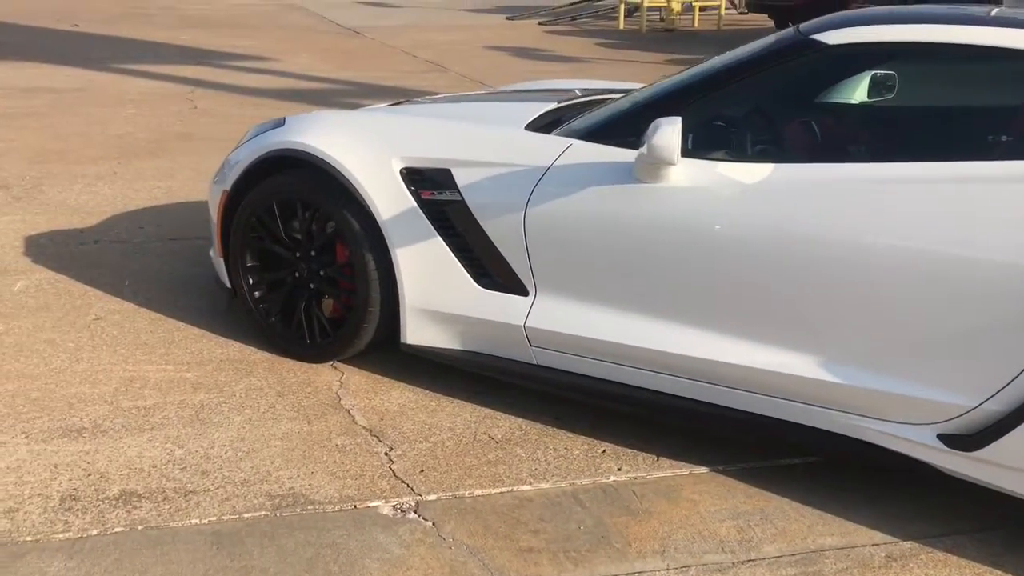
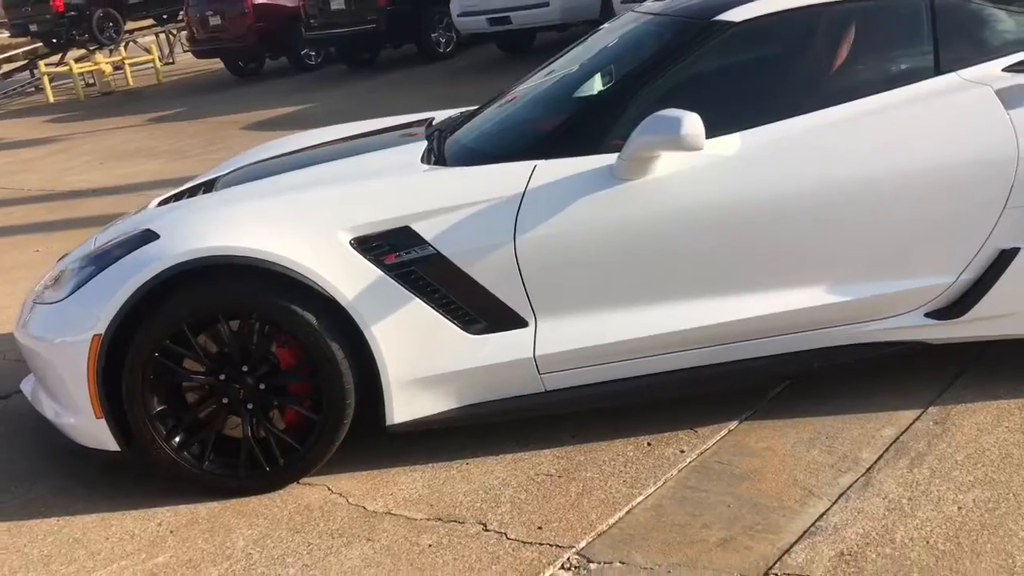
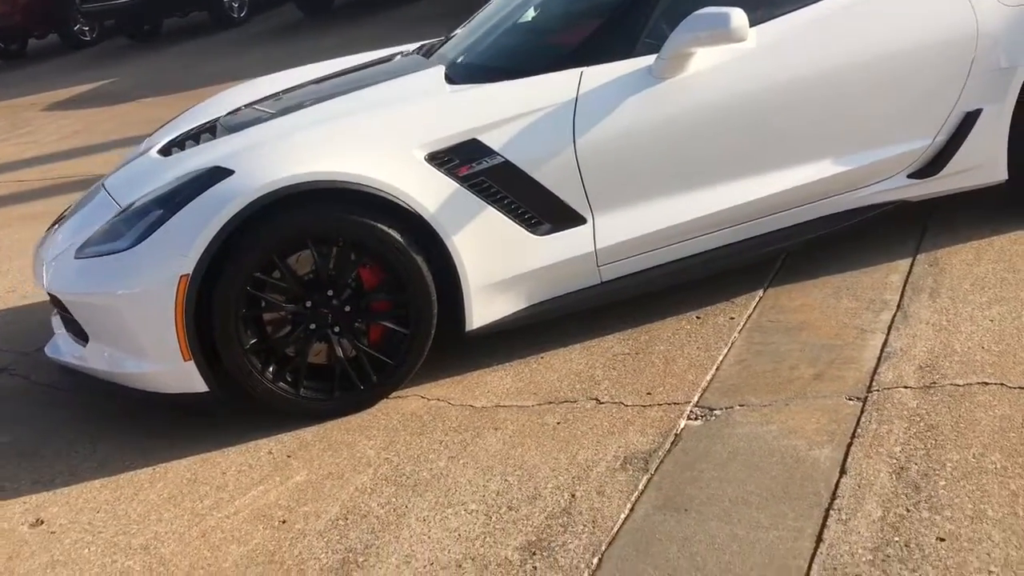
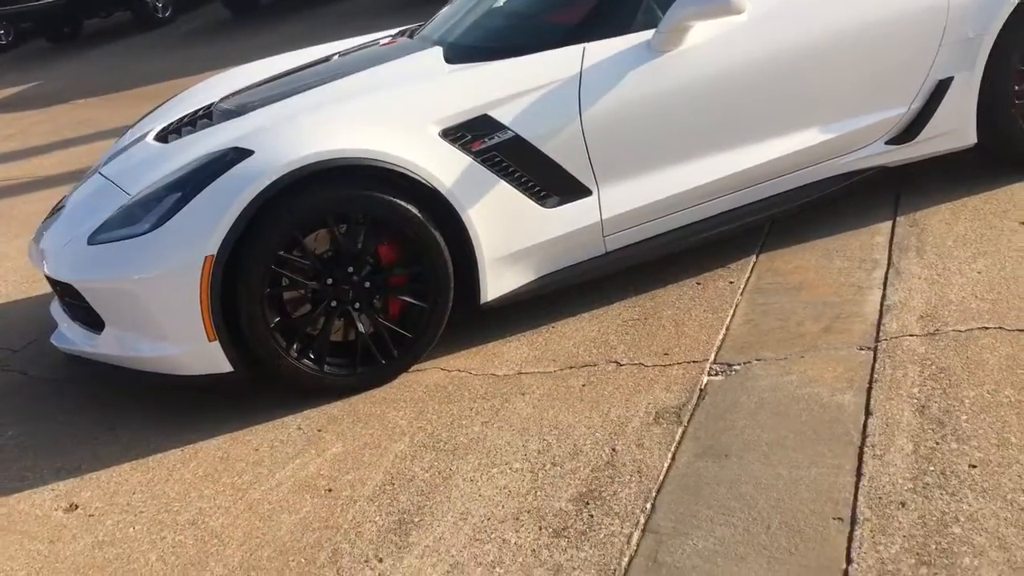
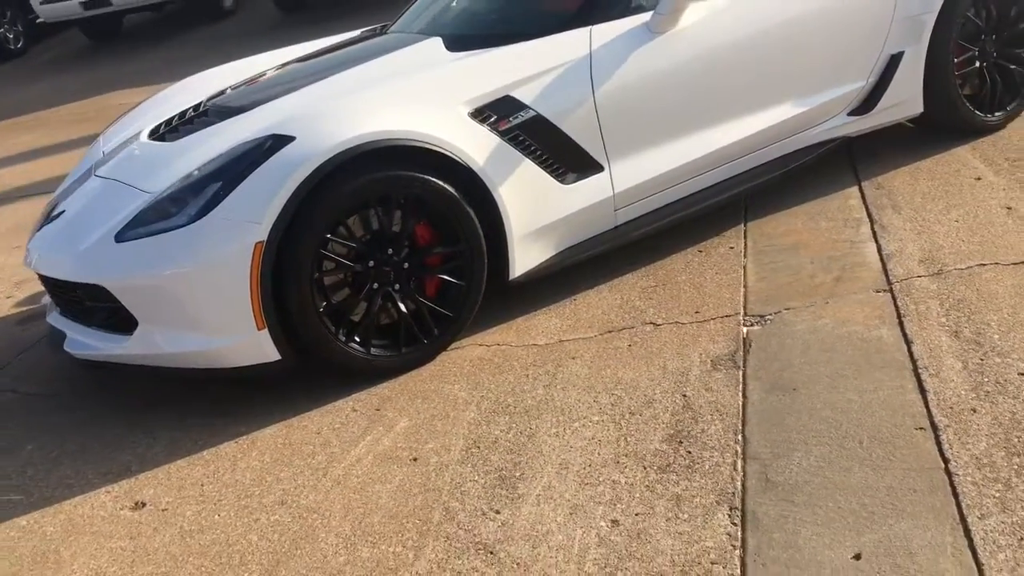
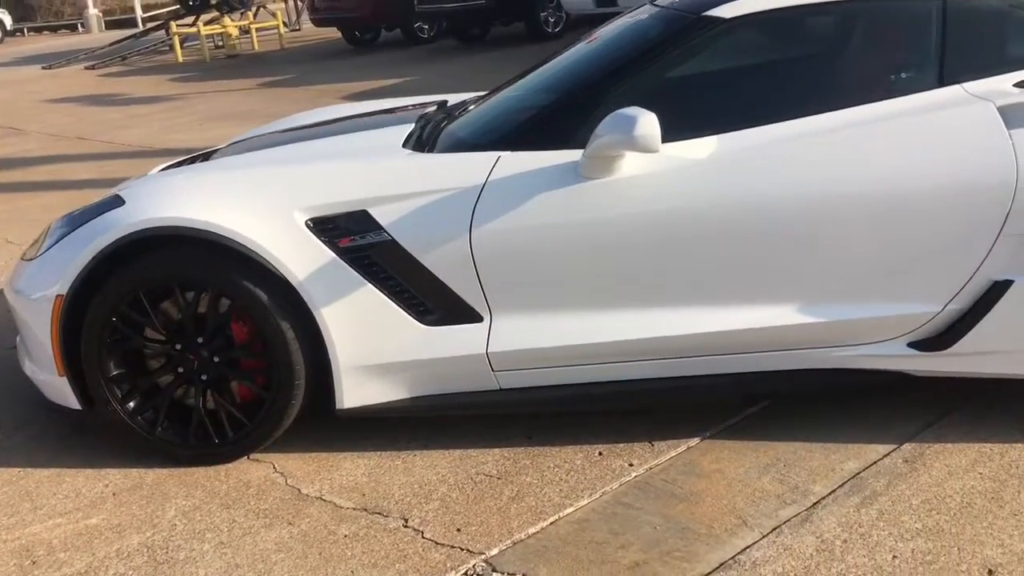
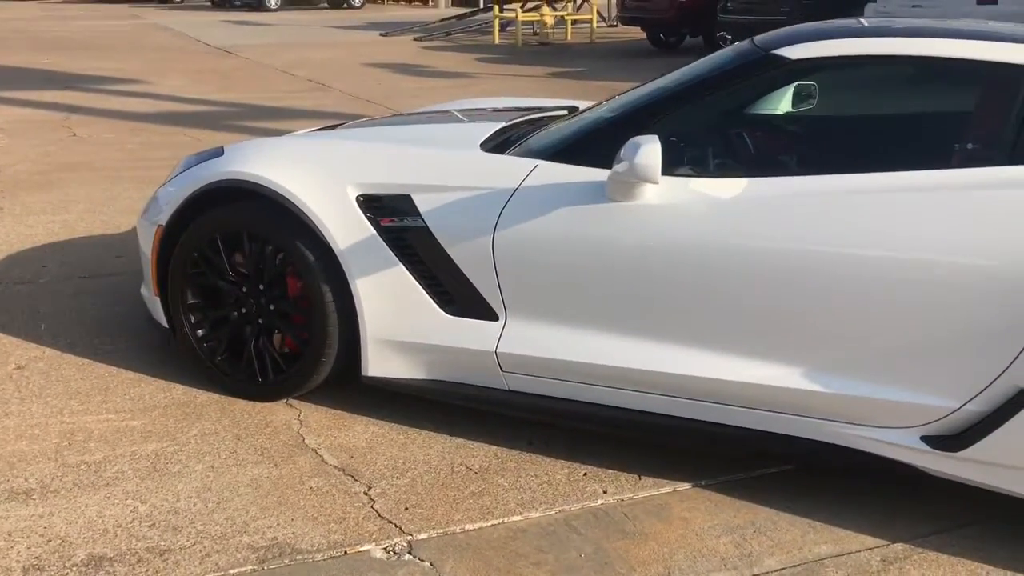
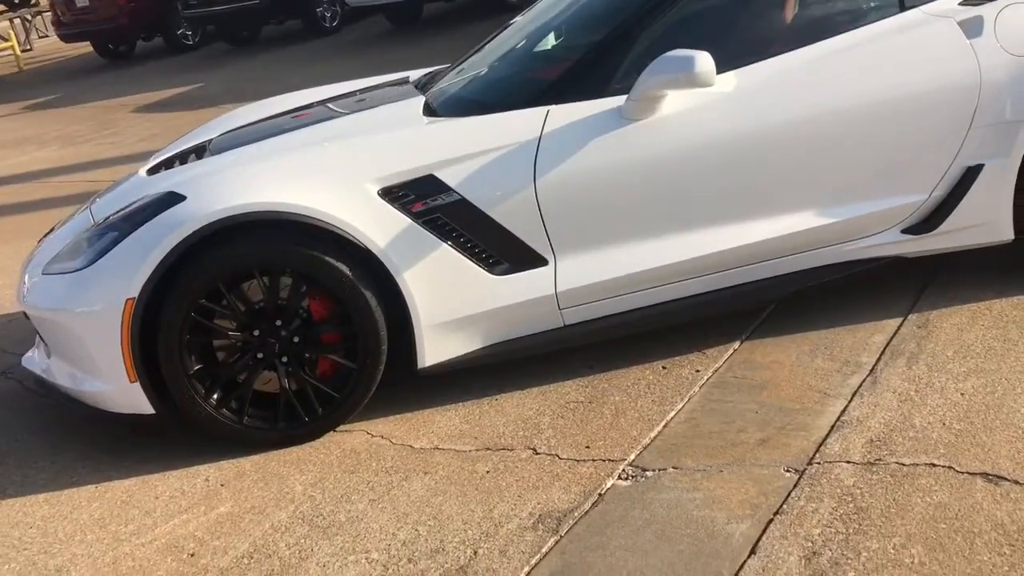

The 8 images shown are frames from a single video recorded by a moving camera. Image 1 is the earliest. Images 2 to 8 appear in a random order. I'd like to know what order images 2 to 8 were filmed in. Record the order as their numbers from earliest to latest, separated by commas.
7, 6, 2, 8, 3, 4, 5
